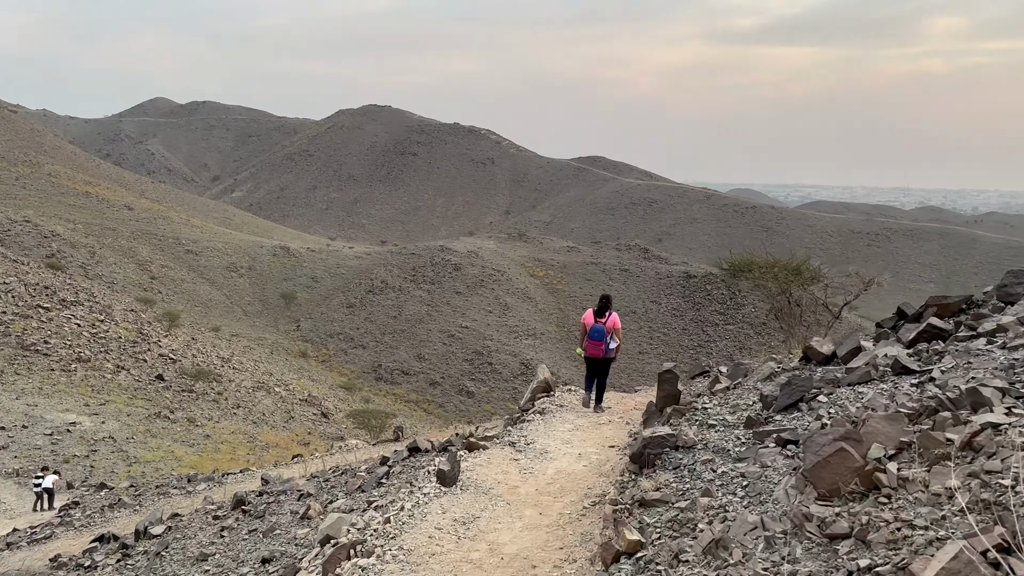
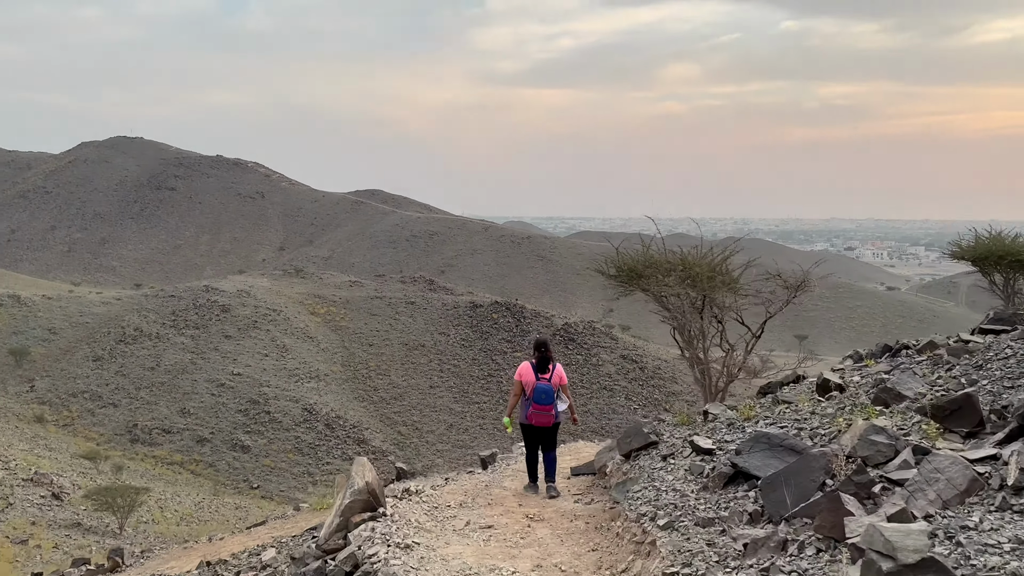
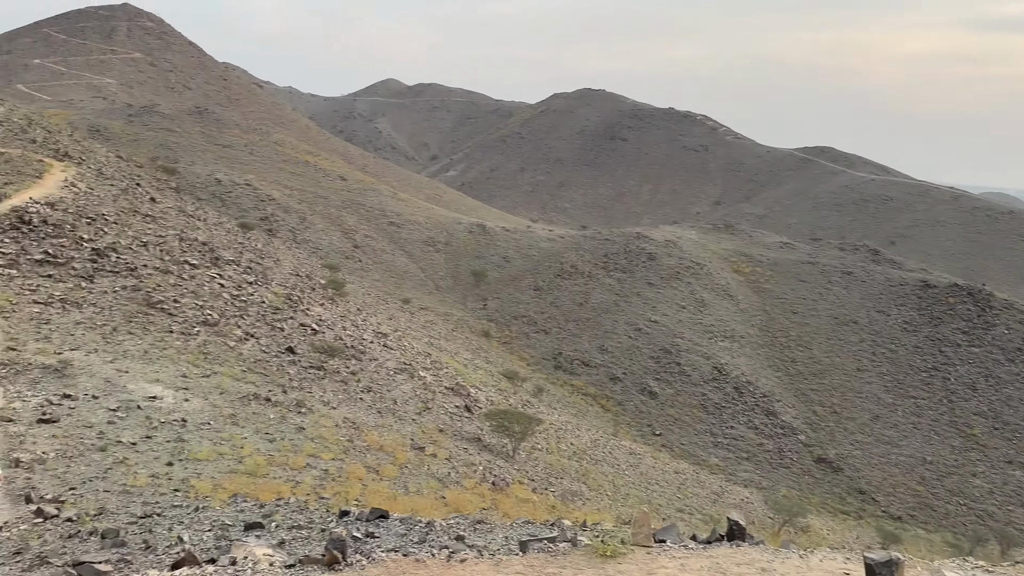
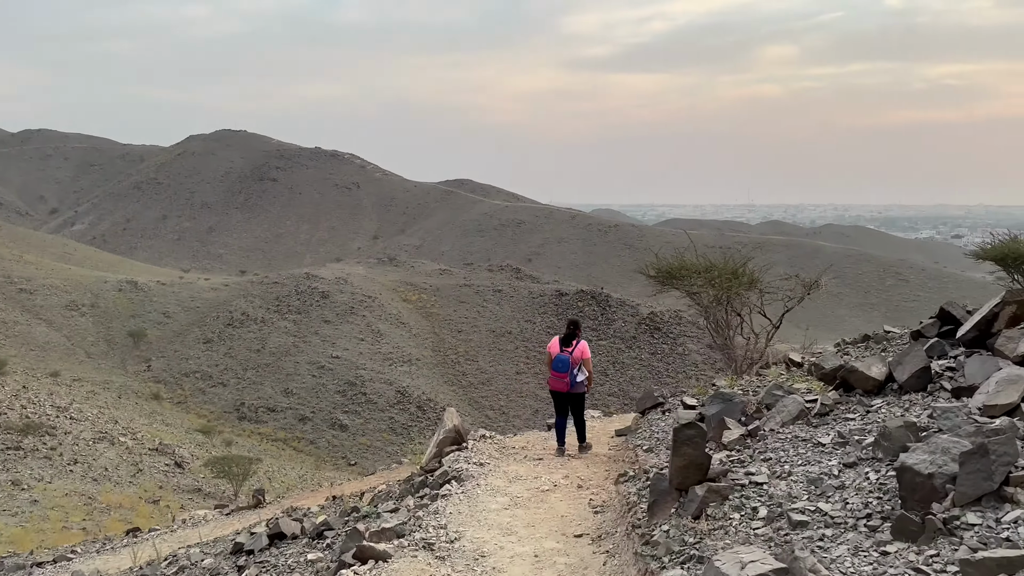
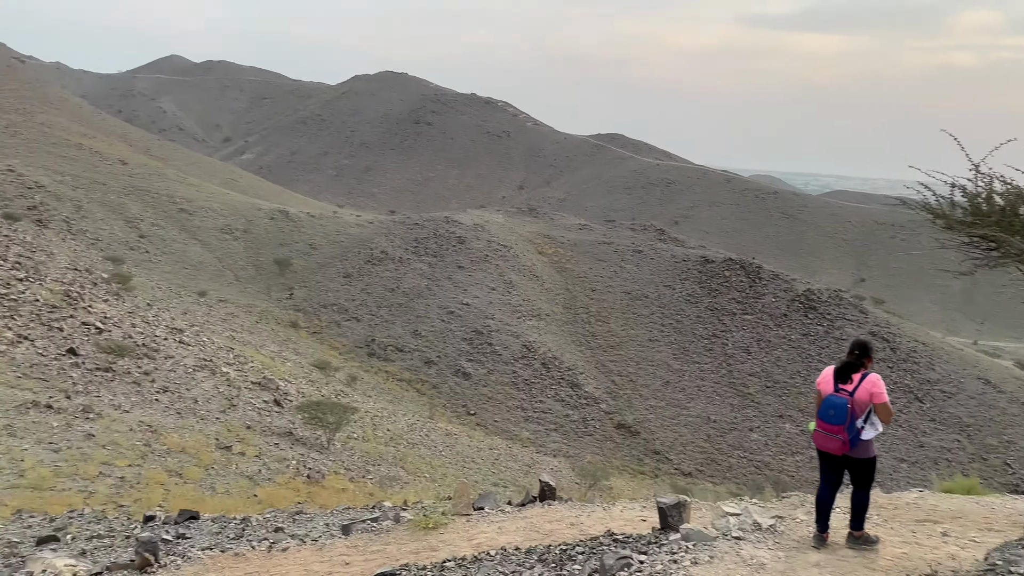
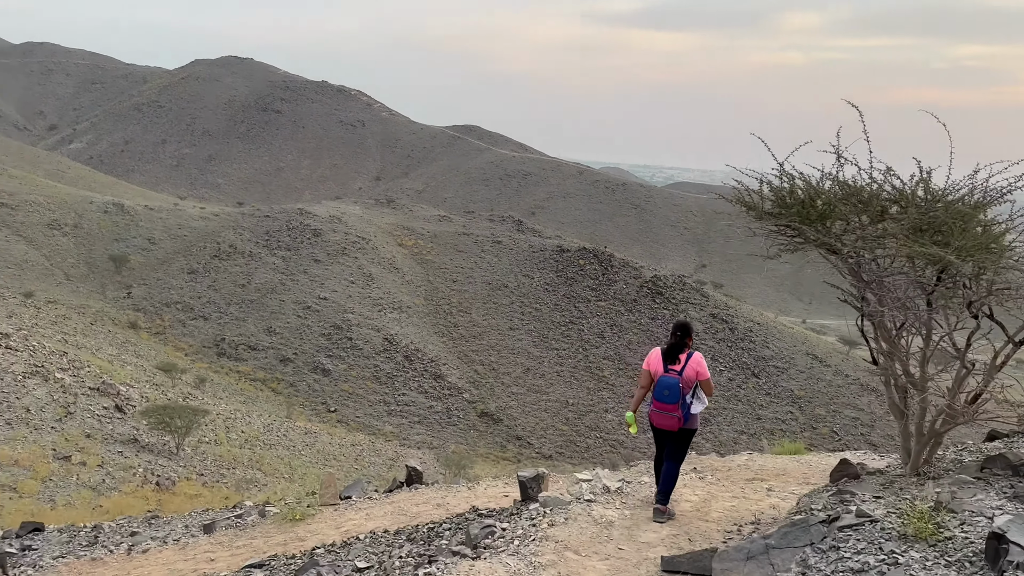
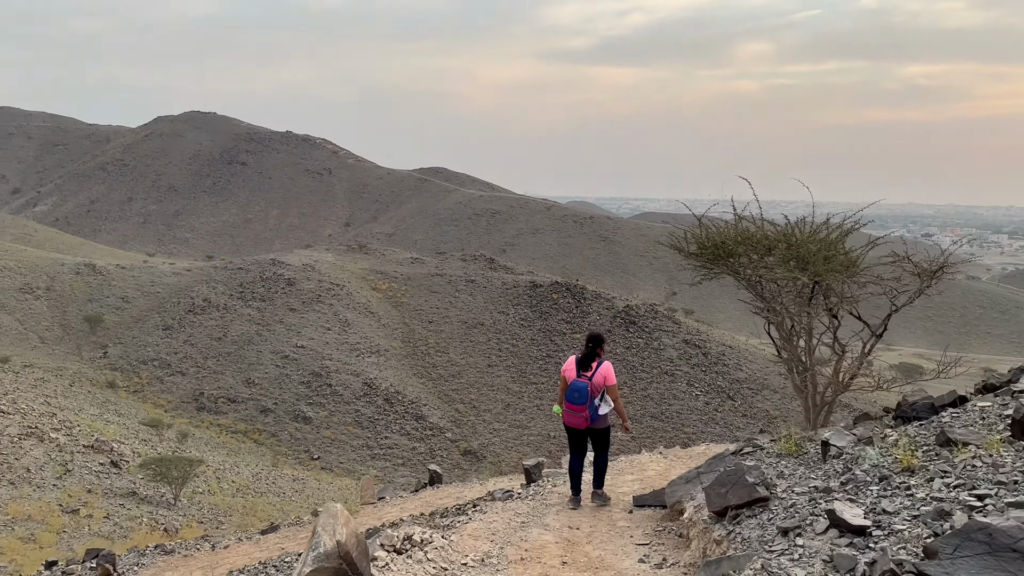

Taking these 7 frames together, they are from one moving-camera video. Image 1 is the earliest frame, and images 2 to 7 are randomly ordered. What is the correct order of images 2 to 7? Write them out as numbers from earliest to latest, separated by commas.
4, 2, 7, 6, 5, 3
